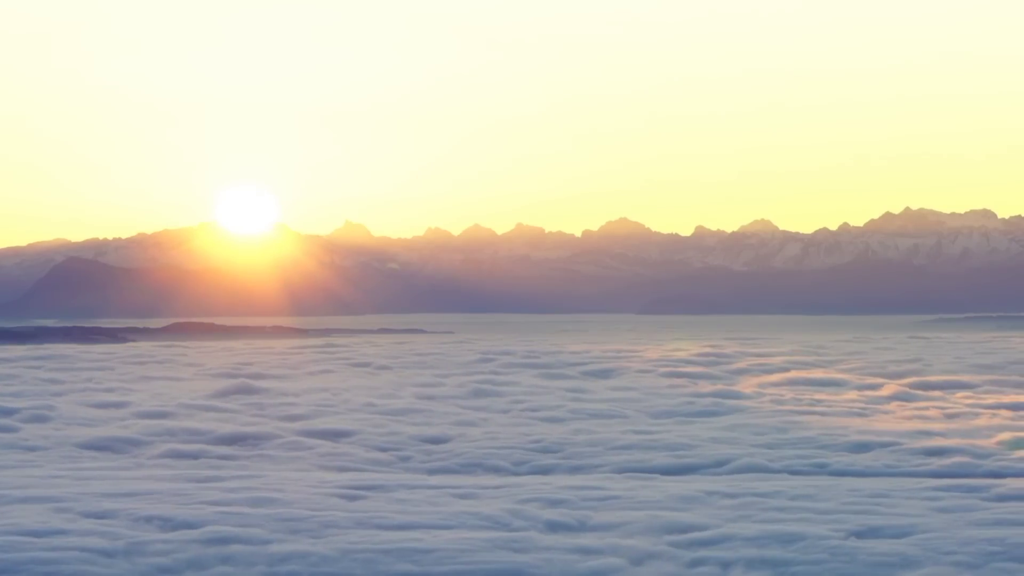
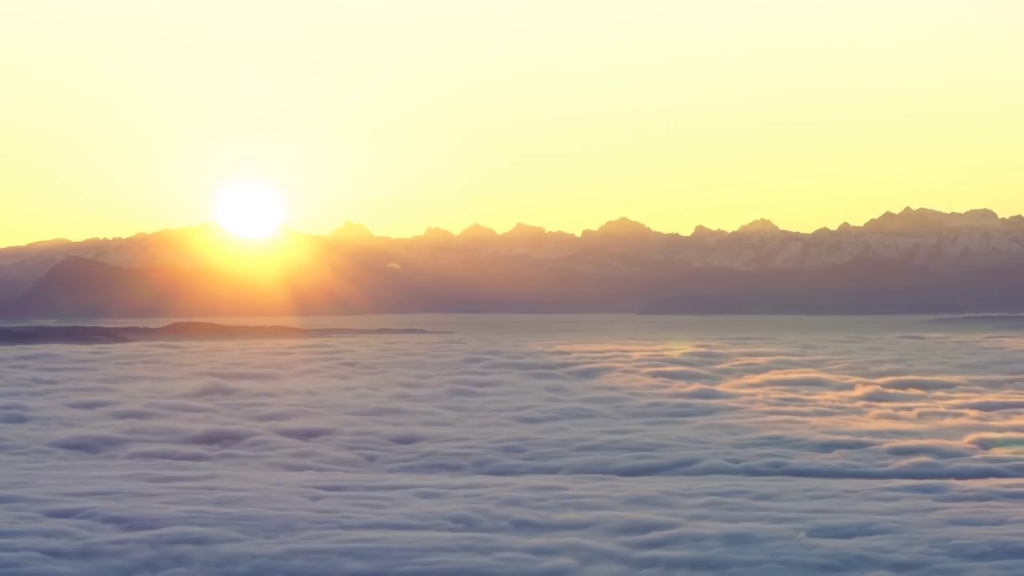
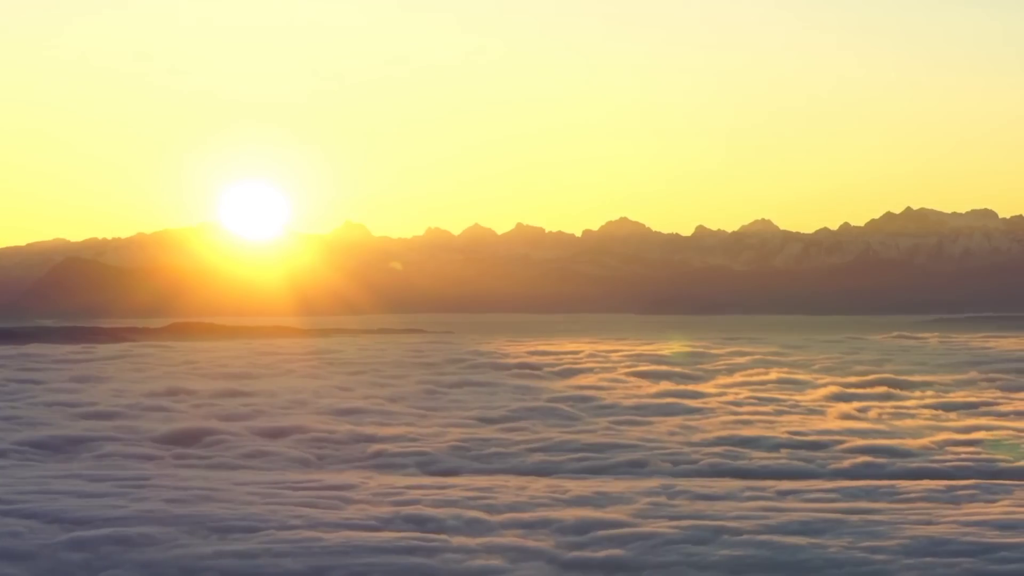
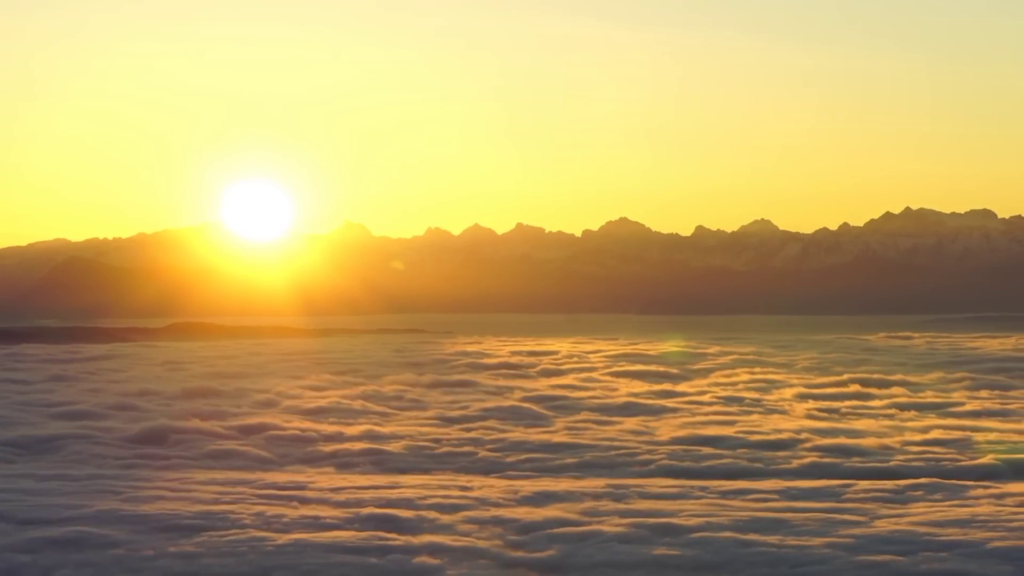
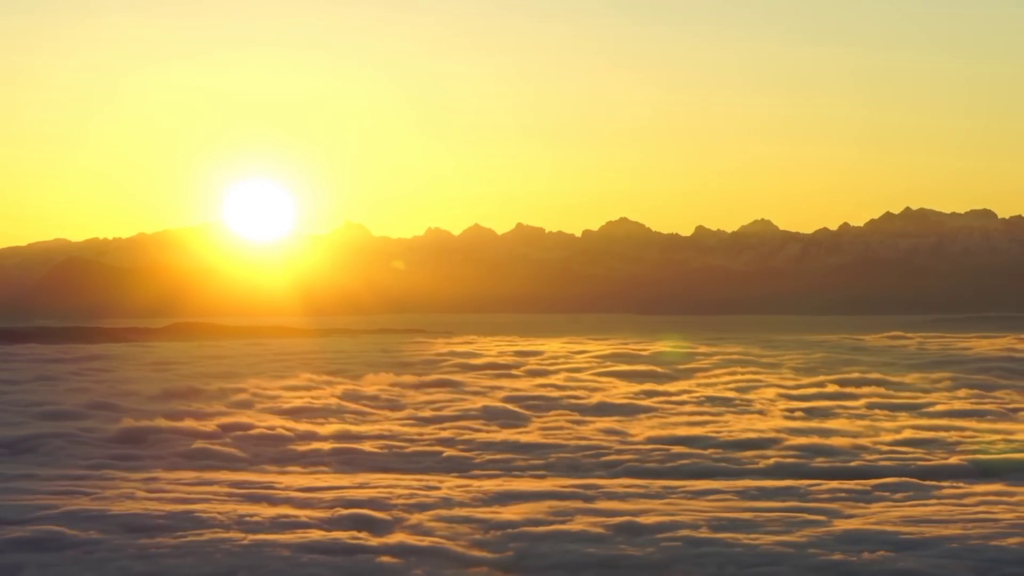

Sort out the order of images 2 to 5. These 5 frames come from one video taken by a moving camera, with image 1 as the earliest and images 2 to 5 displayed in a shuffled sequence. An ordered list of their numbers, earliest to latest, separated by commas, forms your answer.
2, 3, 4, 5
